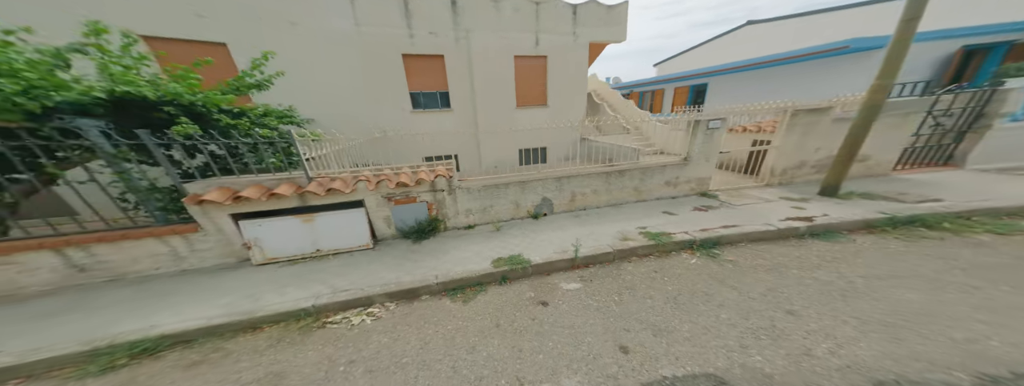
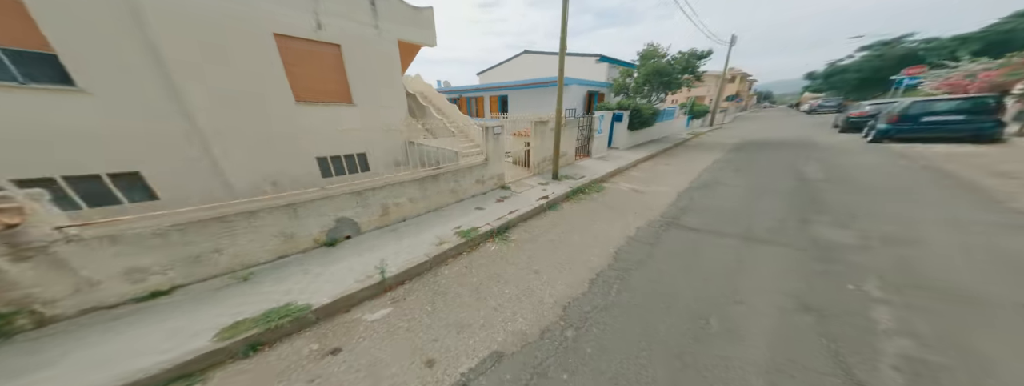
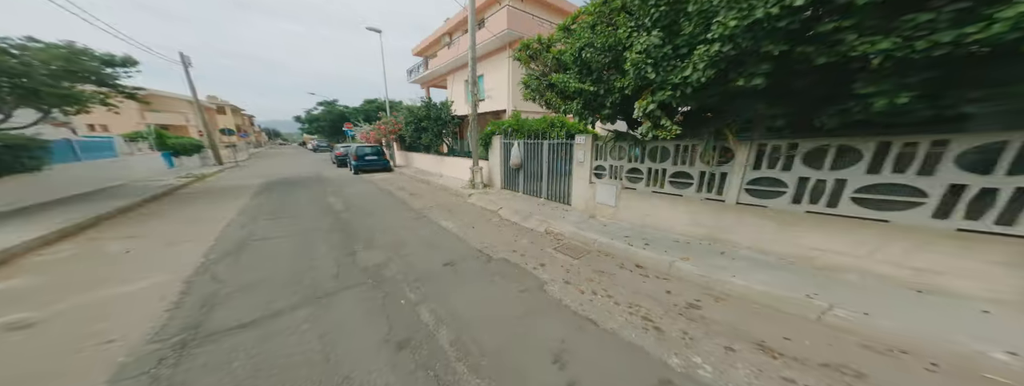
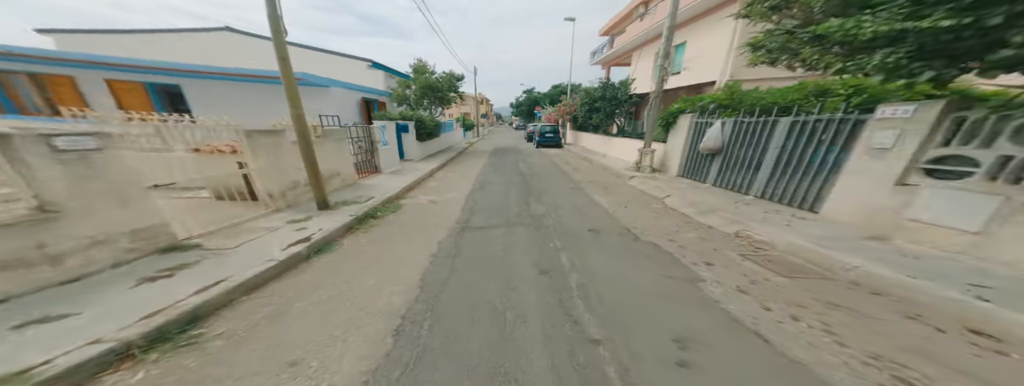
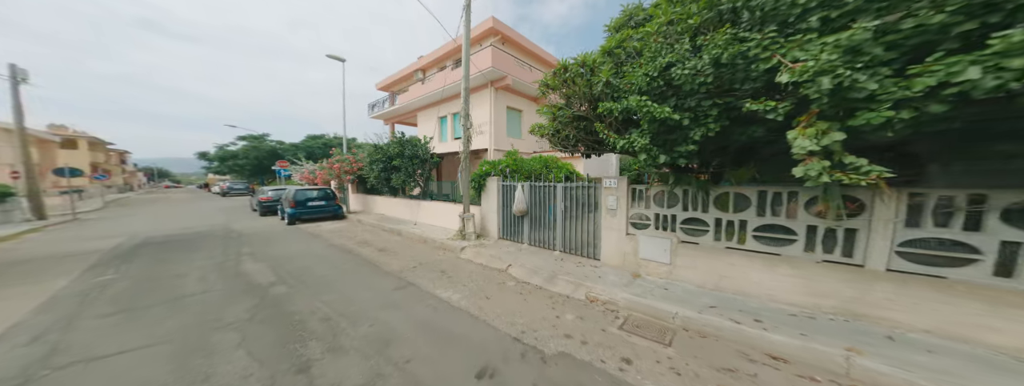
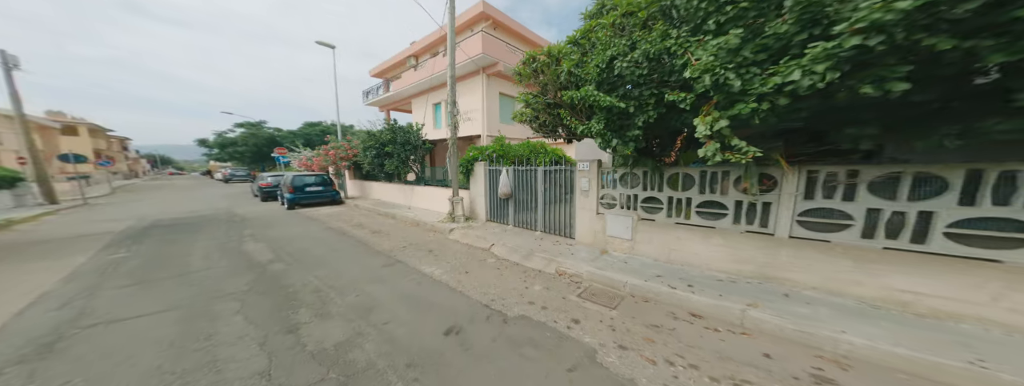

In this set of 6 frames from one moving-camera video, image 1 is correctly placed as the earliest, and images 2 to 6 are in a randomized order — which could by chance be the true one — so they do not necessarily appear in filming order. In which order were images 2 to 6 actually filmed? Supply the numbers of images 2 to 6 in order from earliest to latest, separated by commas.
2, 4, 3, 6, 5
